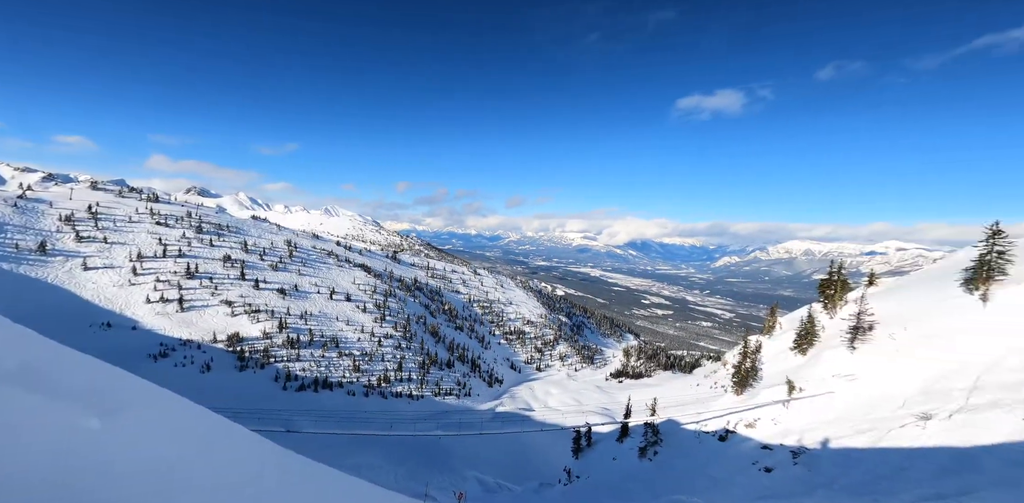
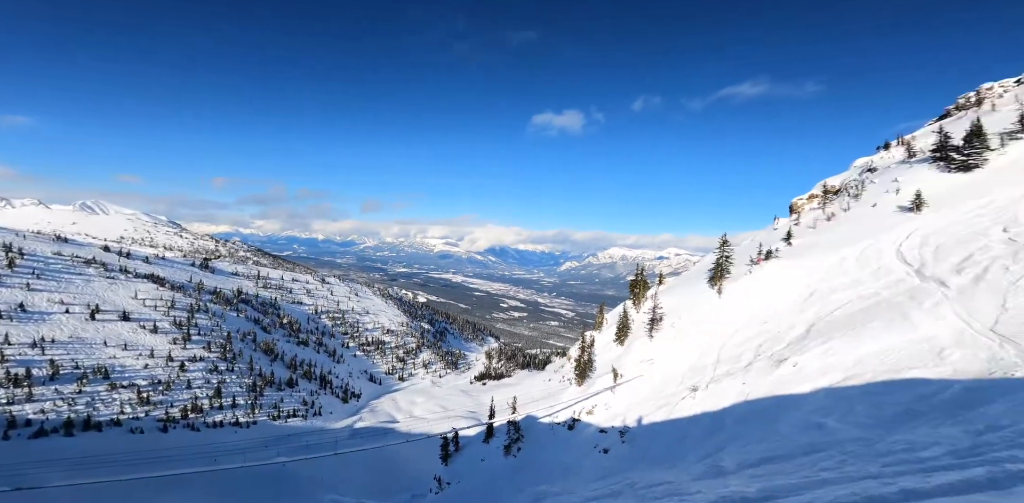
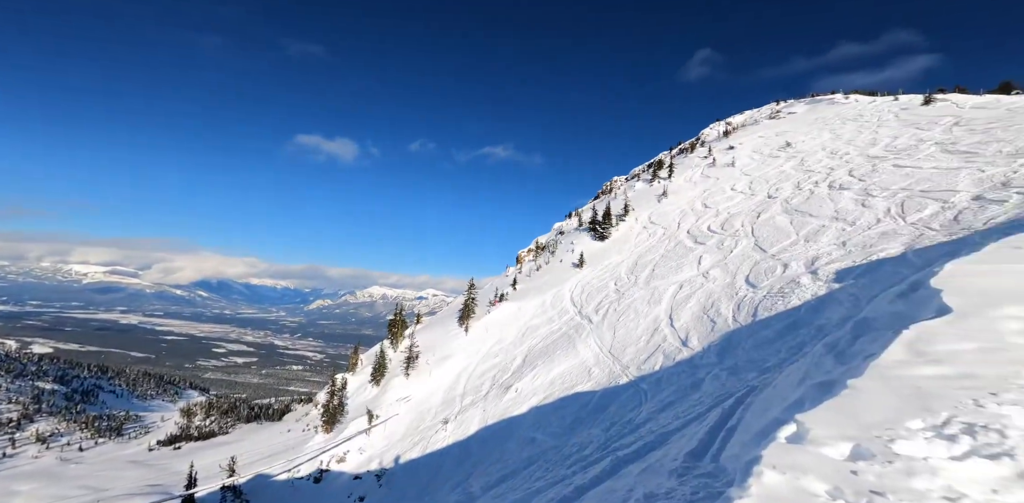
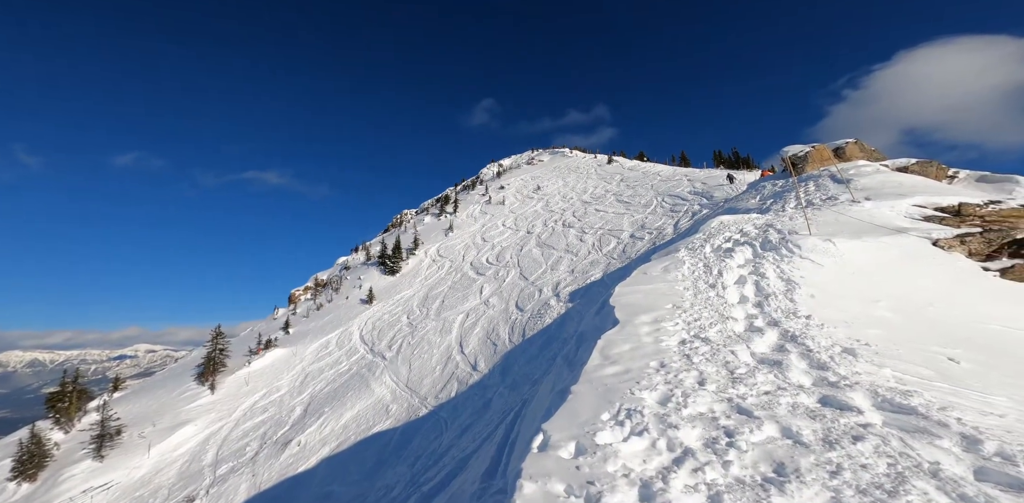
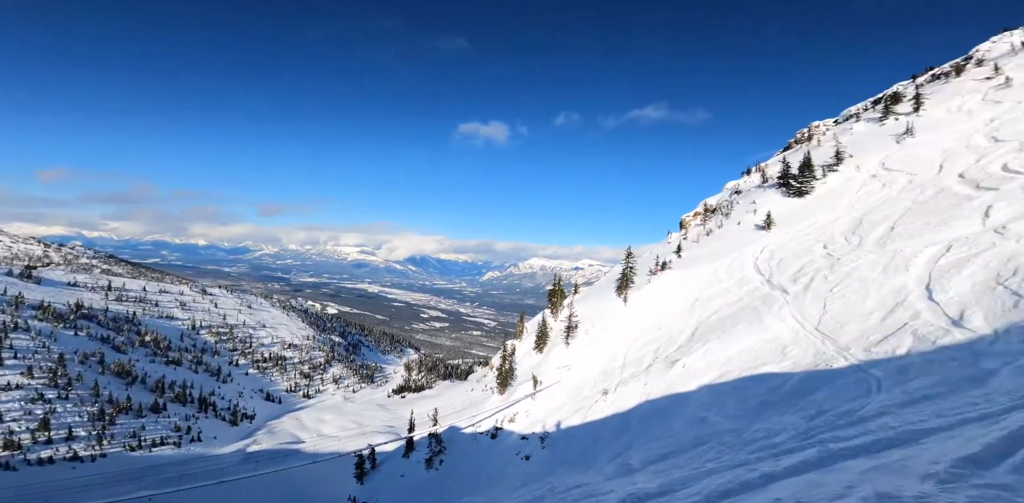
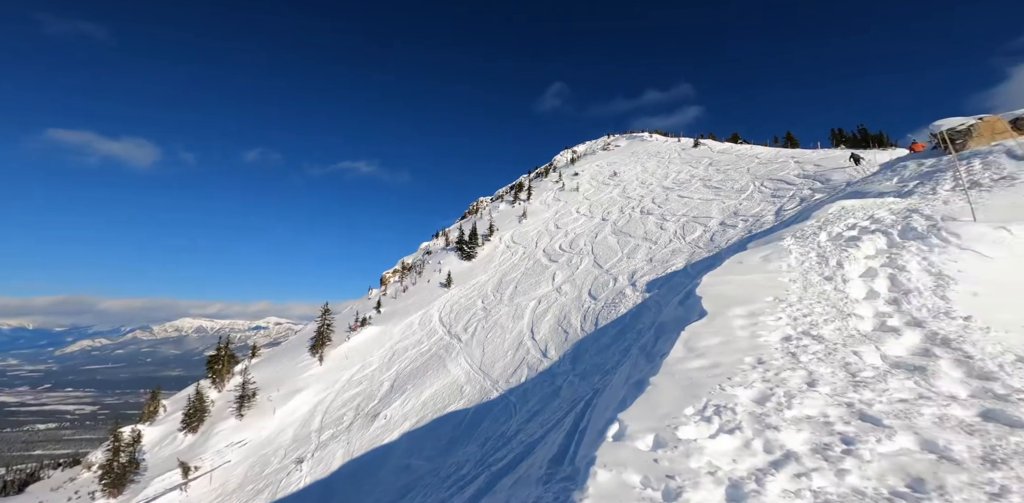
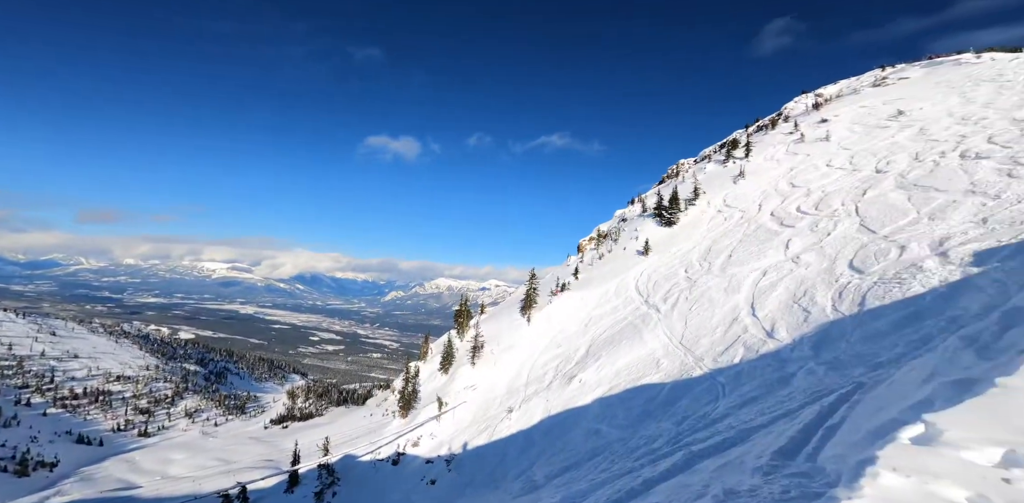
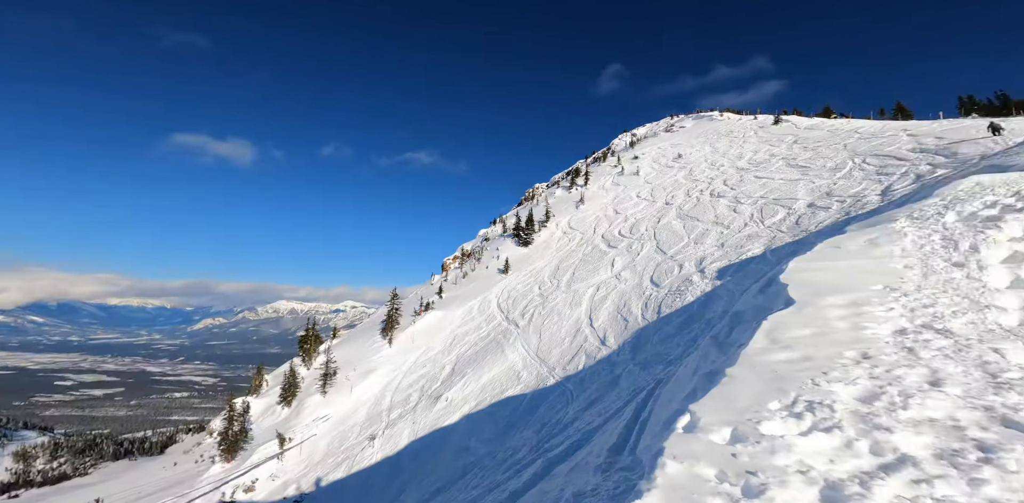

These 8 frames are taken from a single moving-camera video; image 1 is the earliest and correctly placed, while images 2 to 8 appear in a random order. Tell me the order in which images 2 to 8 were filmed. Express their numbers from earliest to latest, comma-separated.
2, 5, 7, 3, 8, 6, 4
